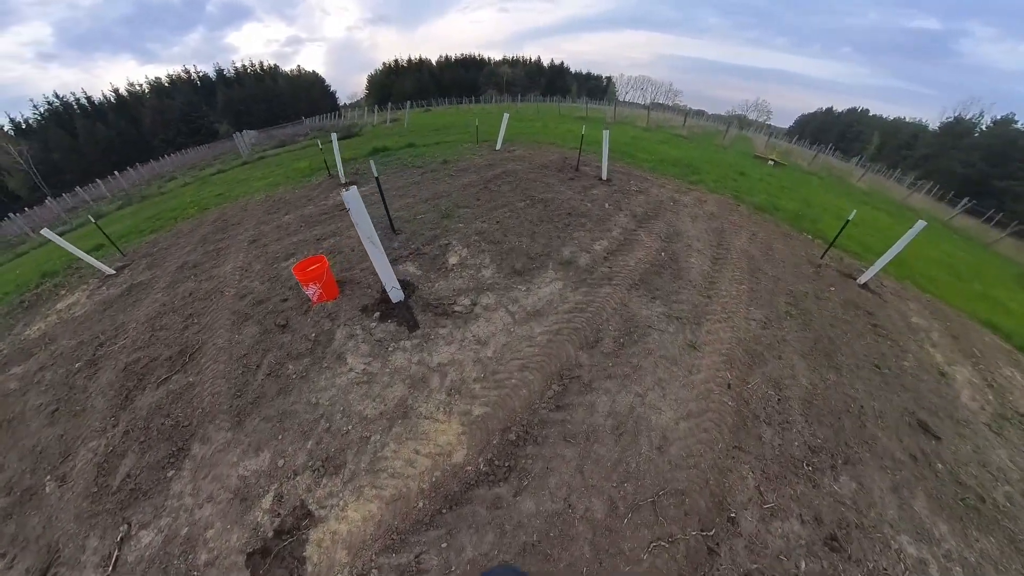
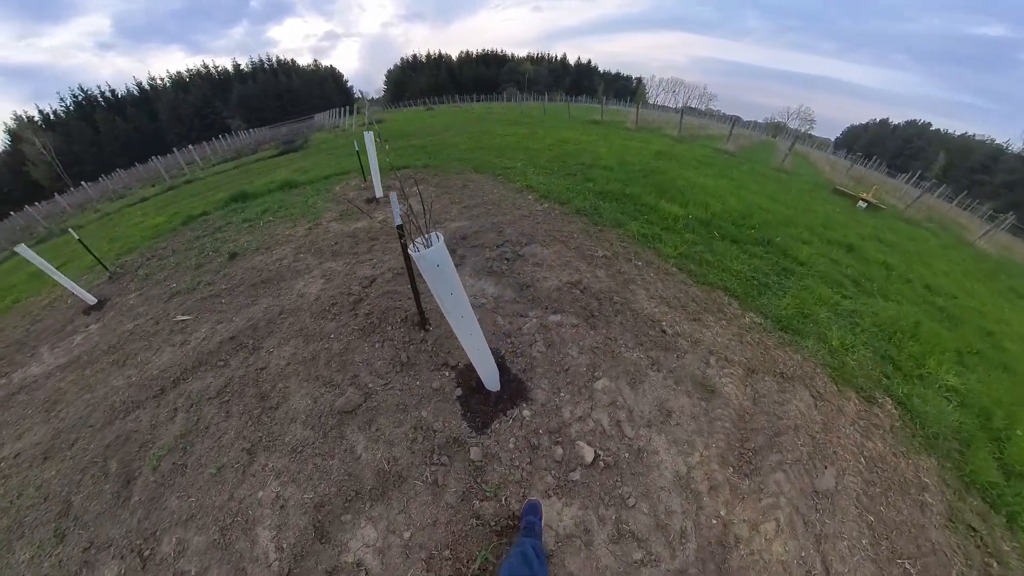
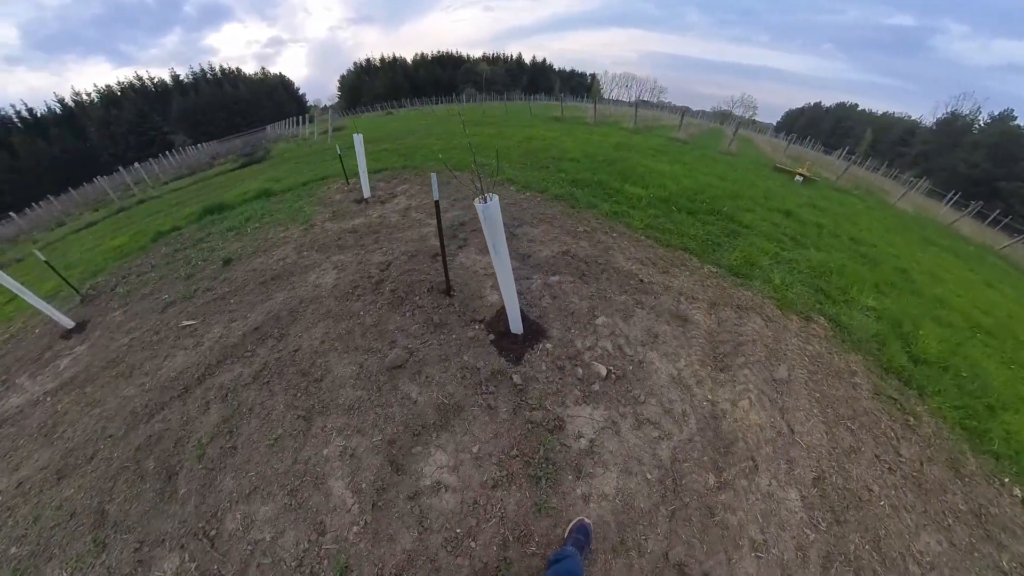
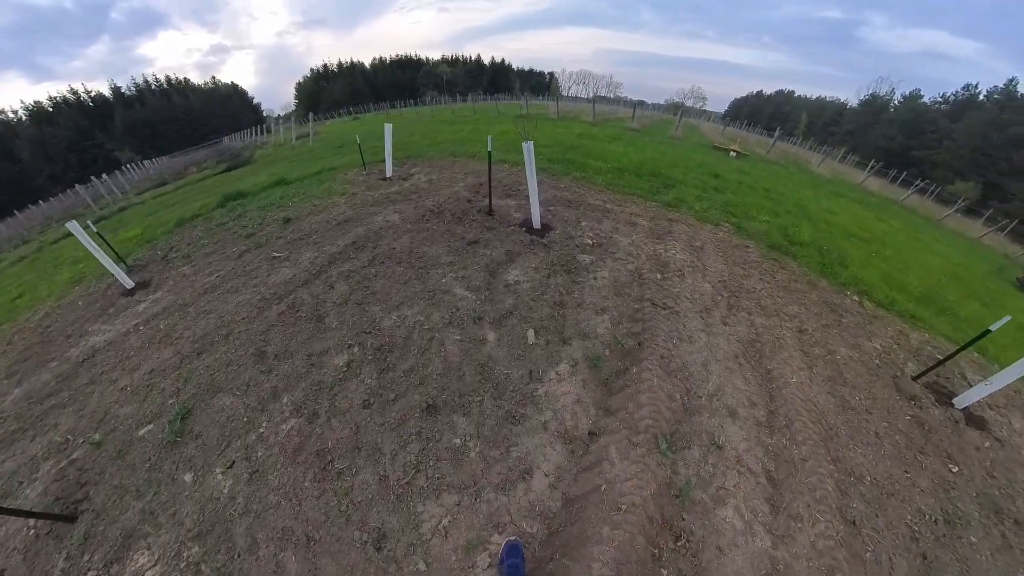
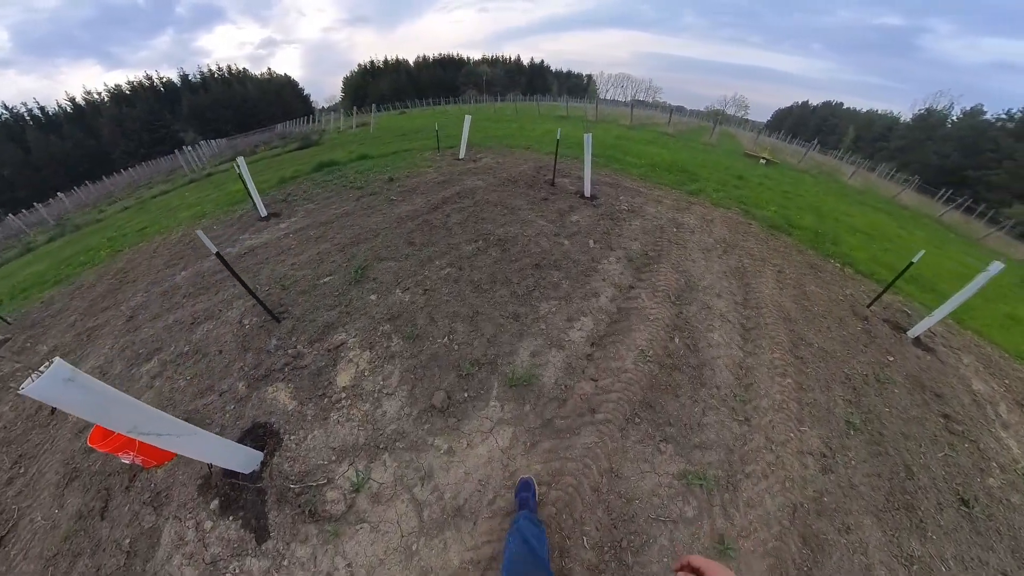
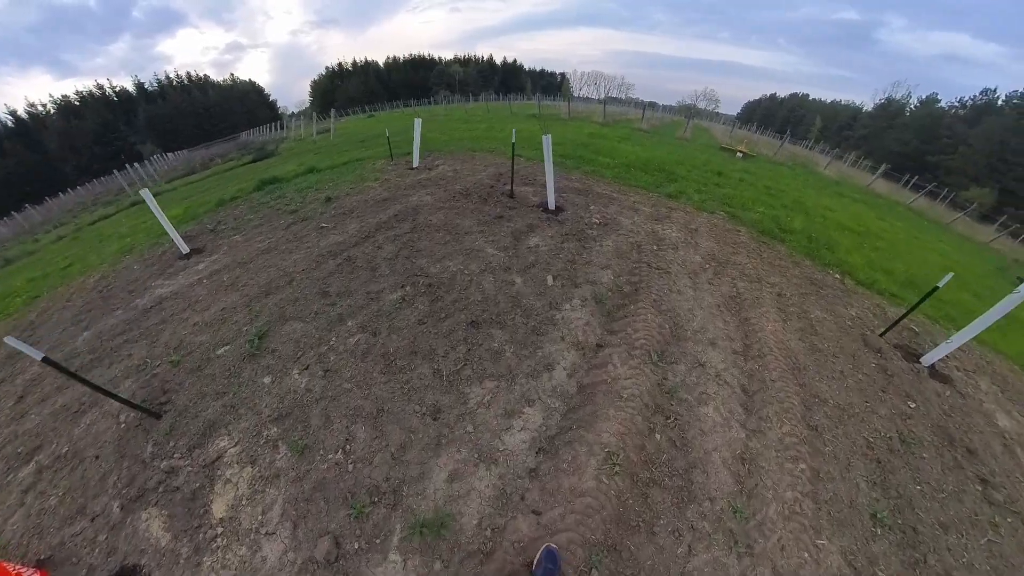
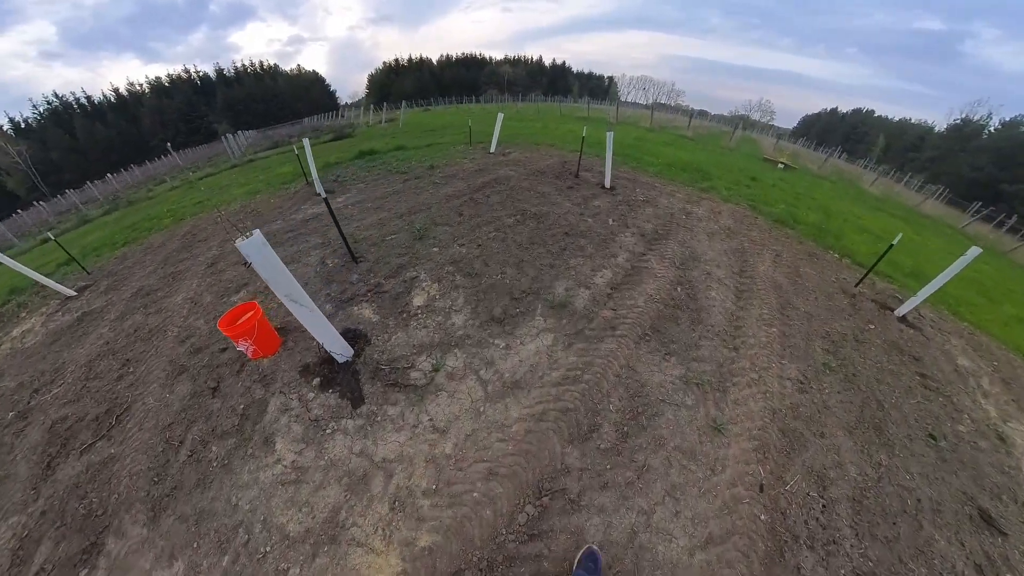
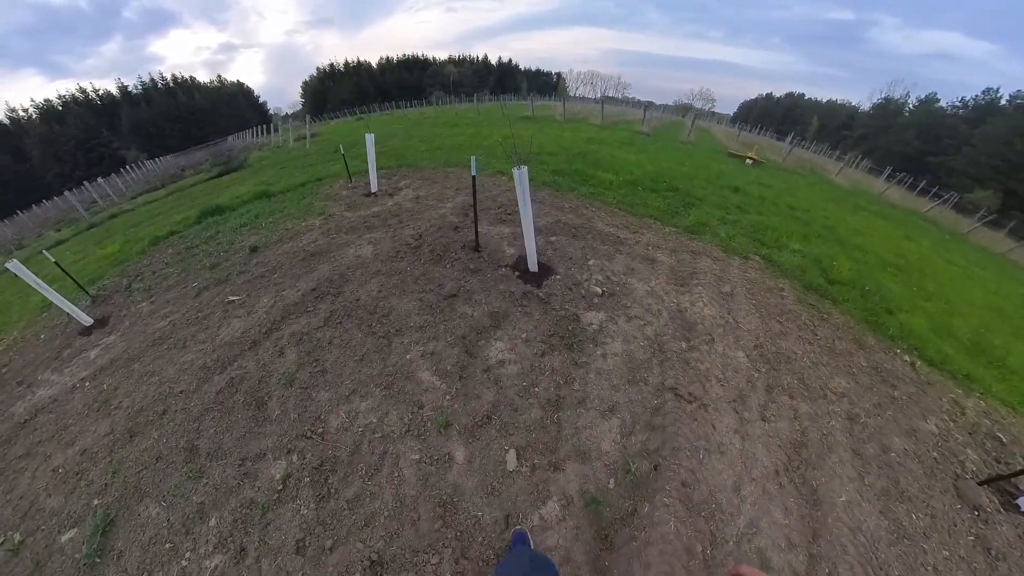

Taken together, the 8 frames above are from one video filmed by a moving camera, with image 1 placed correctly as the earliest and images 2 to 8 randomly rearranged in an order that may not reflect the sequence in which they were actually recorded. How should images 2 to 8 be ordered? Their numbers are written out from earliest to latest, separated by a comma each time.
7, 5, 6, 4, 8, 3, 2
